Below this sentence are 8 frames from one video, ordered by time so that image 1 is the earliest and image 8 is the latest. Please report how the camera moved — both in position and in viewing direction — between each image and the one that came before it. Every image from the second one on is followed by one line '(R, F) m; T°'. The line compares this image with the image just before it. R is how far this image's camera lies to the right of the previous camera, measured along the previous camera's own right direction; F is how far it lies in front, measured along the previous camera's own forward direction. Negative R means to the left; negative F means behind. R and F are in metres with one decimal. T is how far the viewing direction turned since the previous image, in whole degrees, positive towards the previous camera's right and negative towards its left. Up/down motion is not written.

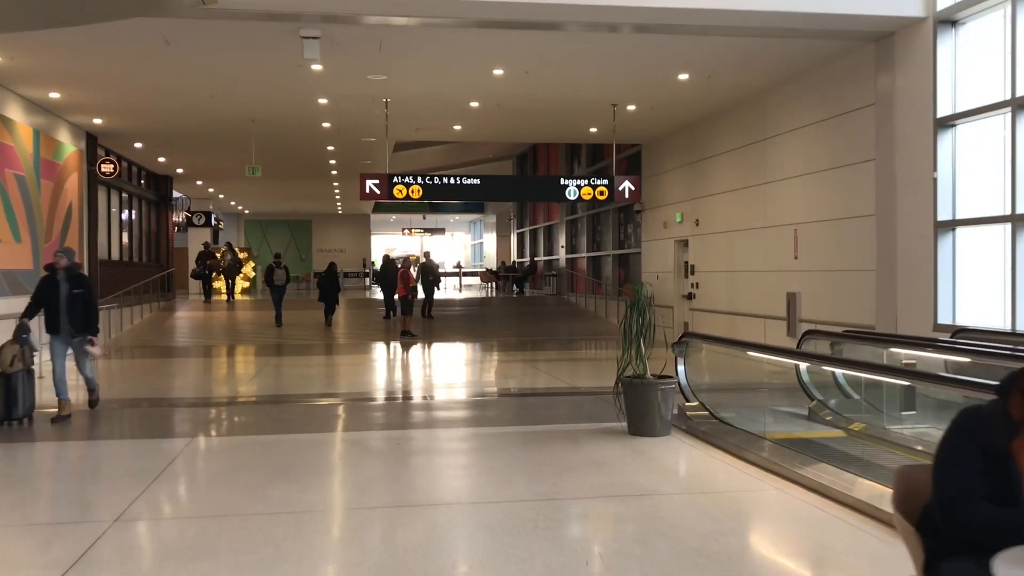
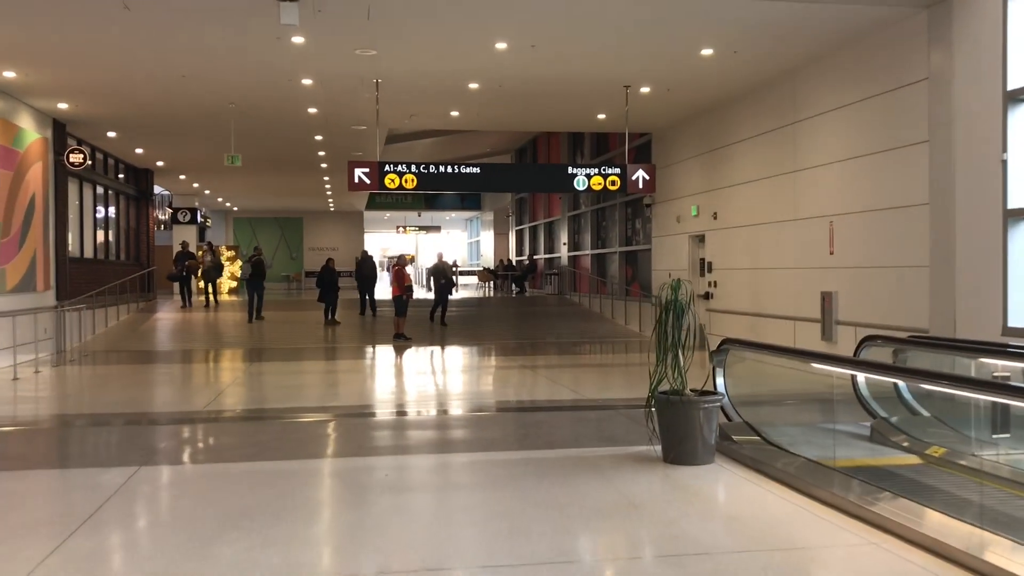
(-0.1, +1.0) m; 0°
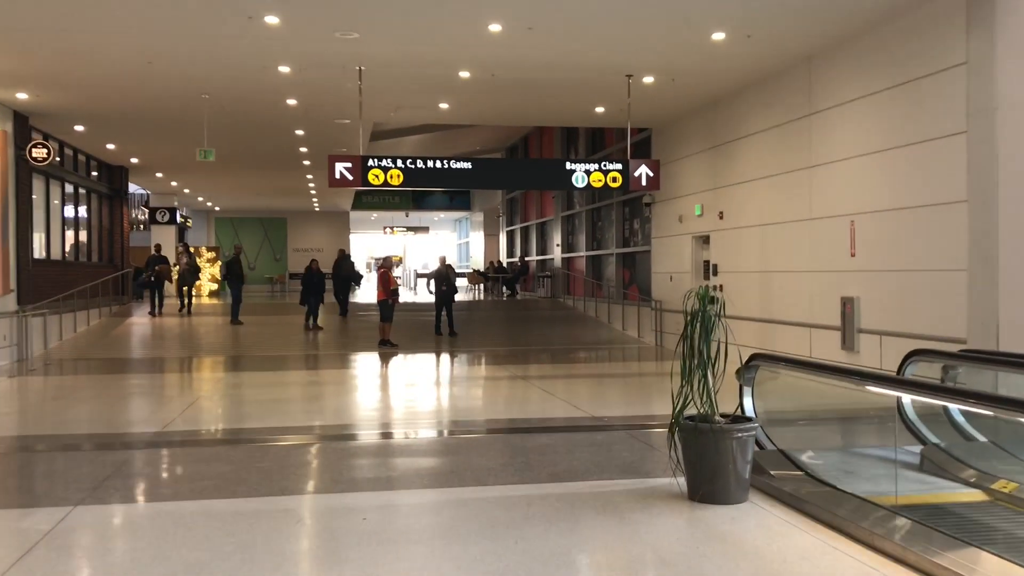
(-0.1, +0.8) m; +1°
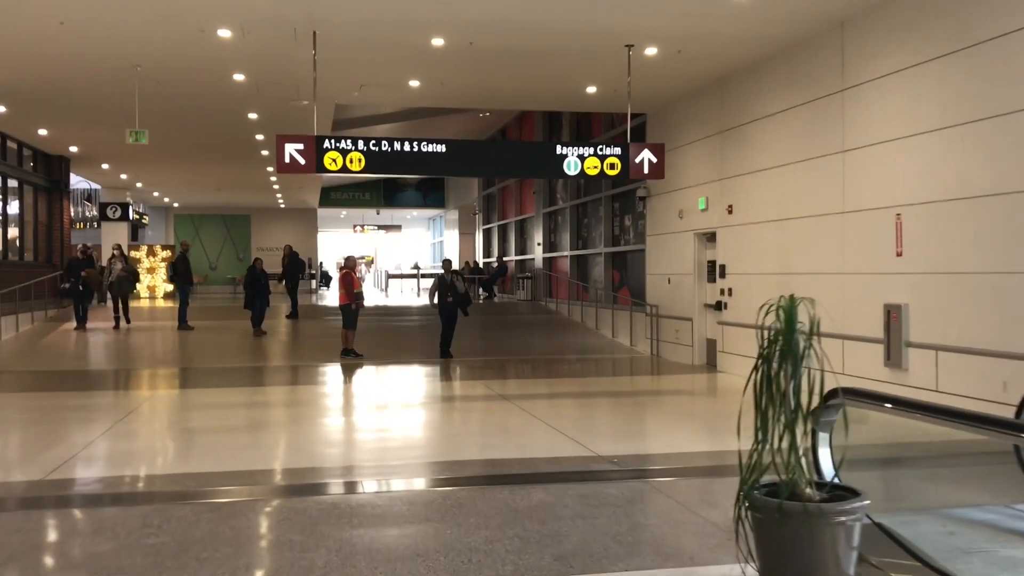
(-0.1, +1.5) m; +2°
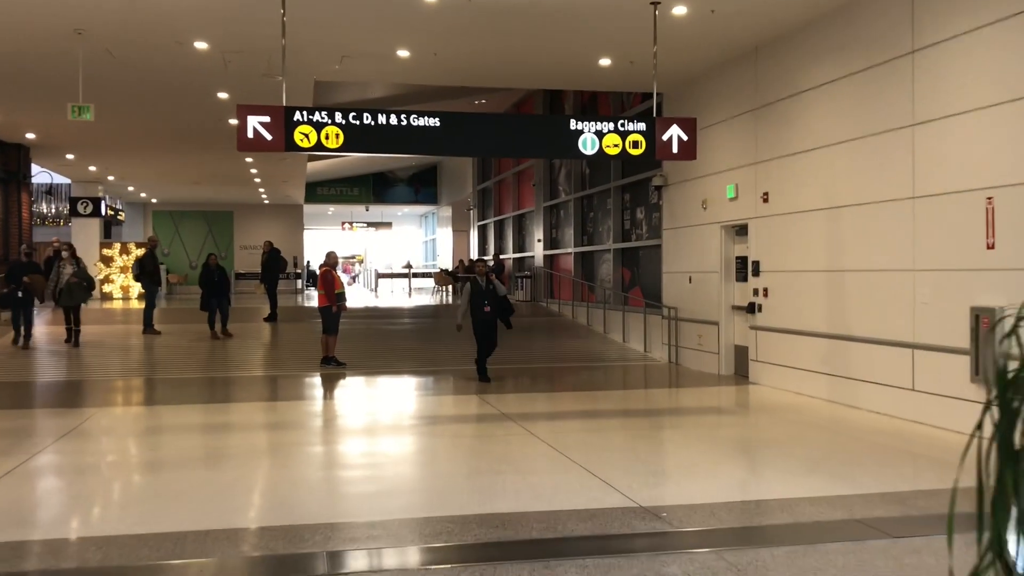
(-0.1, +1.3) m; 0°
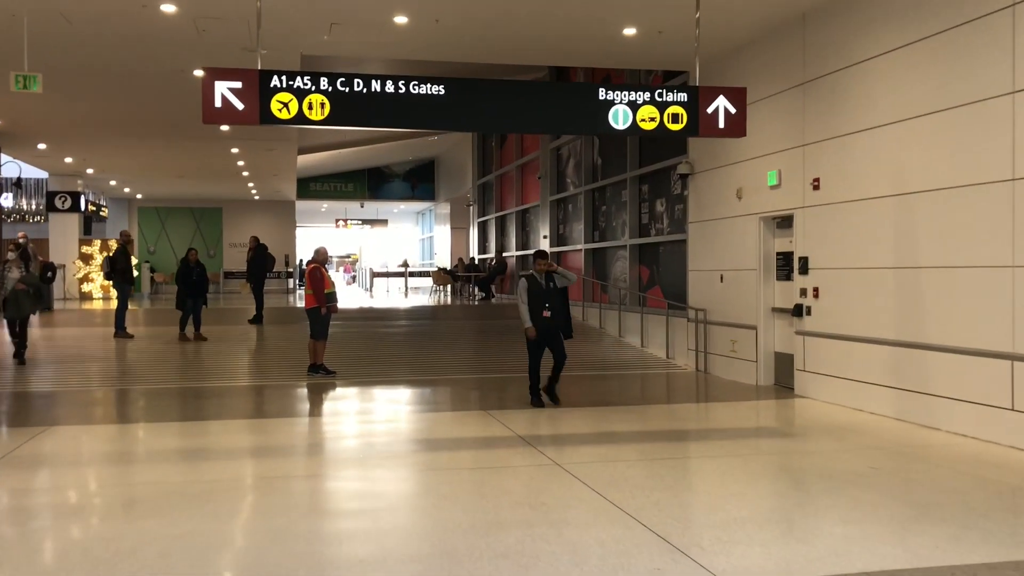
(-0.1, +1.1) m; 0°
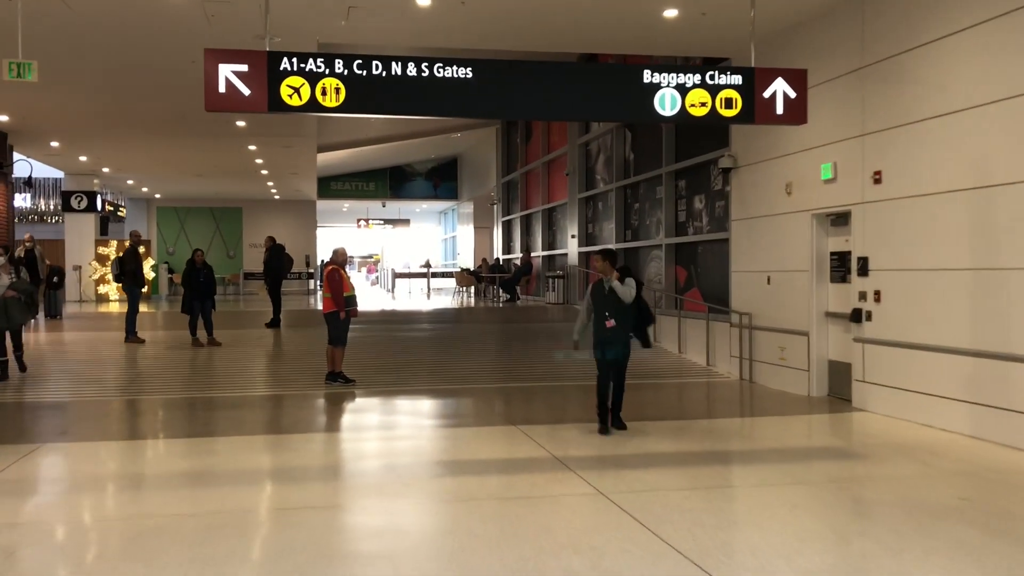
(-0.1, +0.6) m; -1°
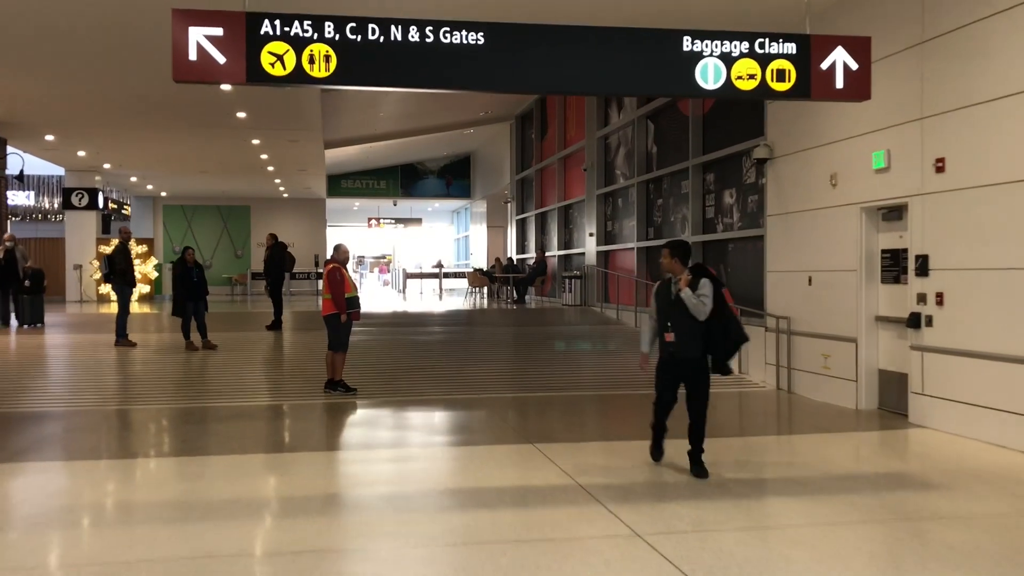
(0.0, +0.8) m; -1°
